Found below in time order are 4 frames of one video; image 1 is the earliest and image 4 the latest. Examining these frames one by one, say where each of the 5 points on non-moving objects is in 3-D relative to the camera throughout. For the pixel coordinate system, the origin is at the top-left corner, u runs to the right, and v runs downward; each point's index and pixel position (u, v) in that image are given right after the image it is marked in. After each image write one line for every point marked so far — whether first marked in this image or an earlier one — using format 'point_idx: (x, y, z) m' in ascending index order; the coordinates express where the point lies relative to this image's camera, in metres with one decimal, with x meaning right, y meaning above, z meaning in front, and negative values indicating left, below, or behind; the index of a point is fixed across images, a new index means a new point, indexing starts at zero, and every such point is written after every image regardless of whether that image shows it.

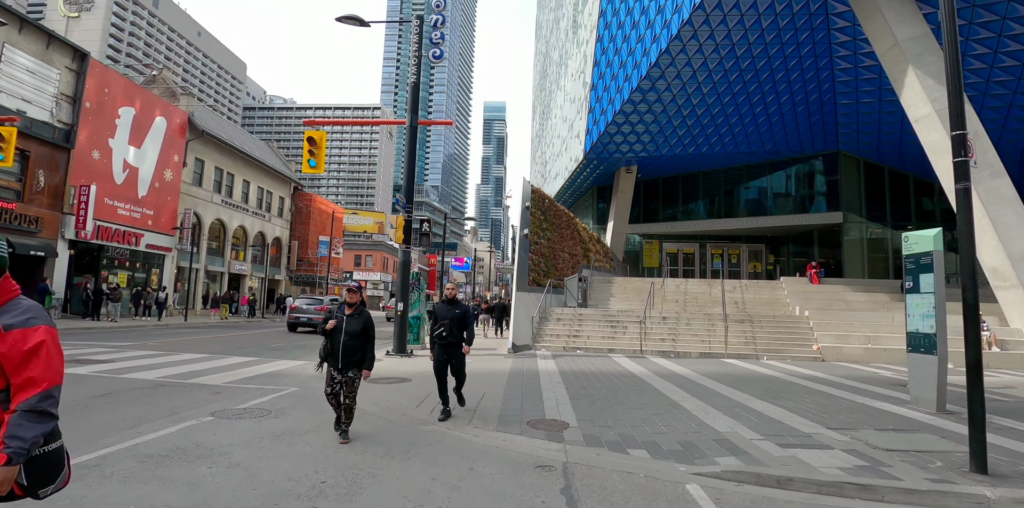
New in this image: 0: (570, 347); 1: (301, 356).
0: (+1.8, -2.8, +15.7) m
1: (-5.8, -2.8, +14.5) m
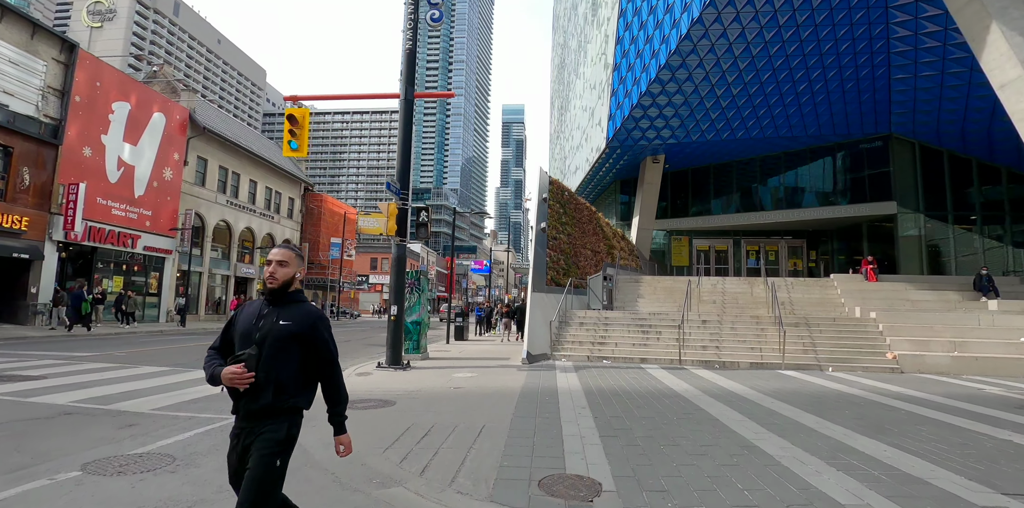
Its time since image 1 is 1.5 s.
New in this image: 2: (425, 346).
0: (+2.2, -2.6, +13.4) m
1: (-5.5, -2.7, +12.4) m
2: (-2.3, -2.4, +13.8) m
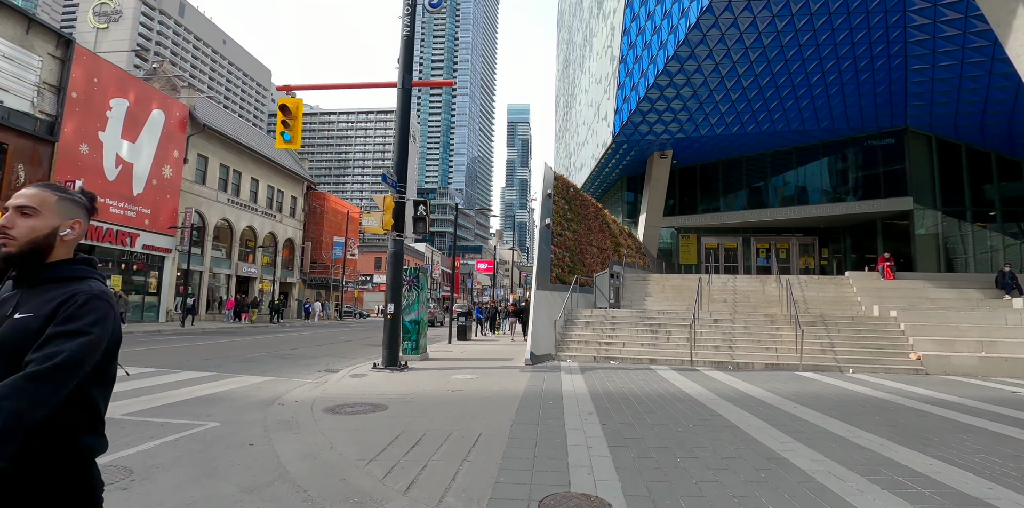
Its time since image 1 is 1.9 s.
0: (+2.2, -2.5, +12.8) m
1: (-5.4, -2.6, +11.9) m
2: (-2.2, -2.3, +13.3) m
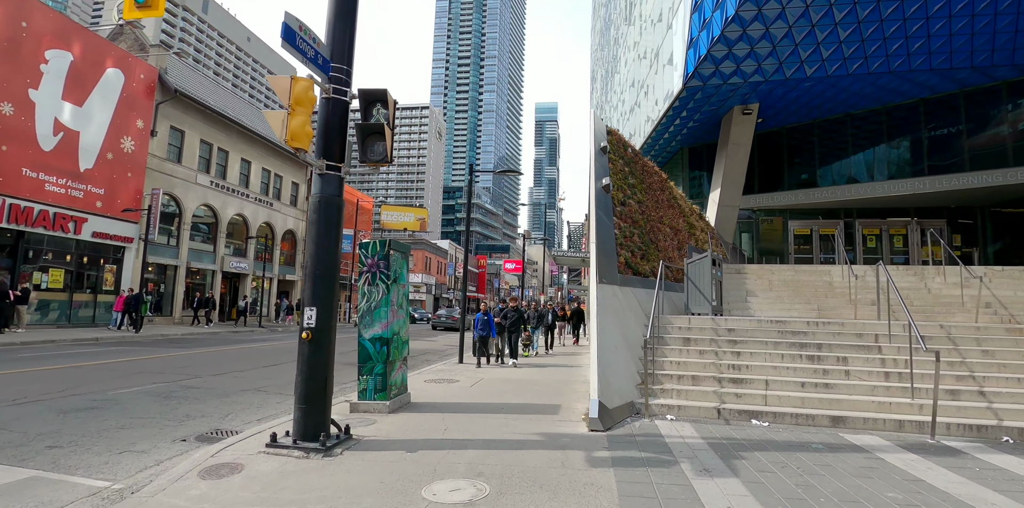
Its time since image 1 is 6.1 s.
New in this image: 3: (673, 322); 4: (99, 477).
0: (+2.8, -2.0, +6.7) m
1: (-4.9, -2.1, +6.2) m
2: (-1.6, -1.8, +7.4) m
3: (+2.8, -1.3, +9.1) m
4: (-3.7, -2.0, +4.8) m
